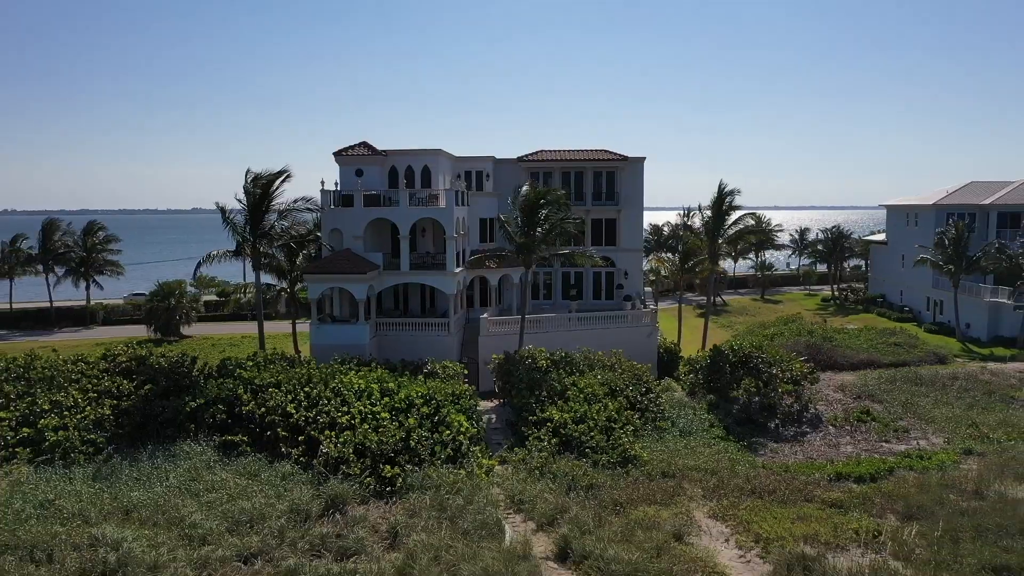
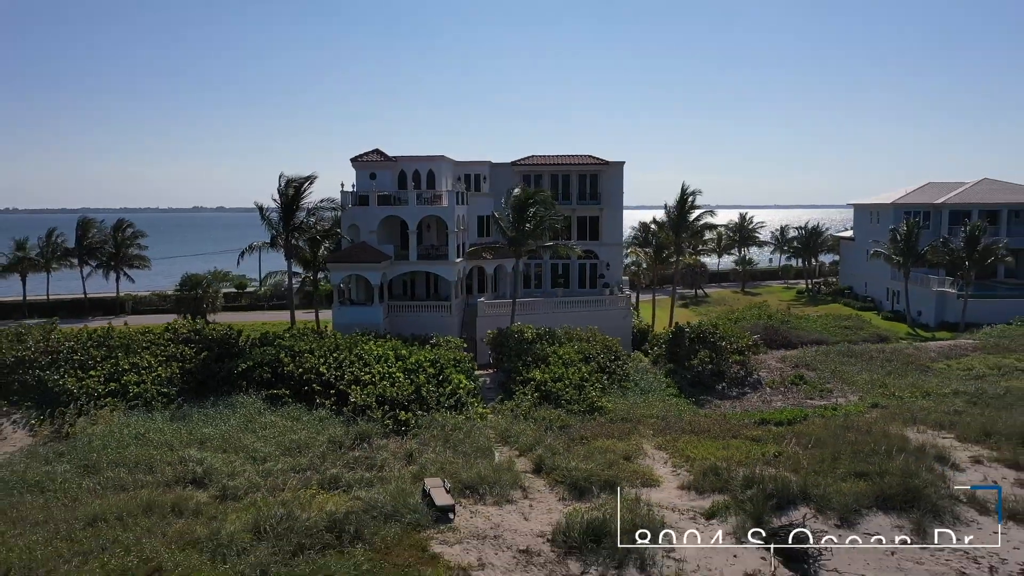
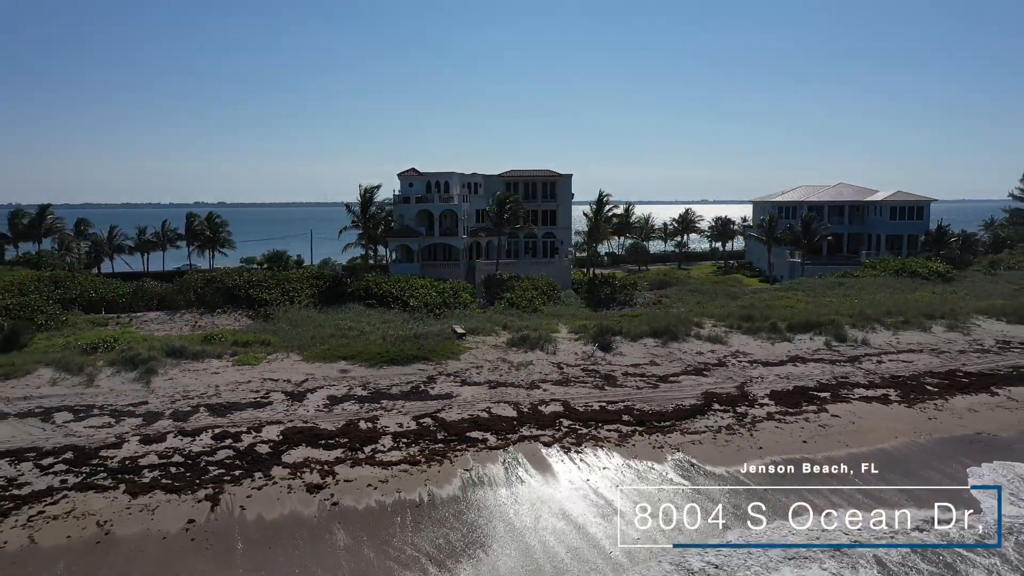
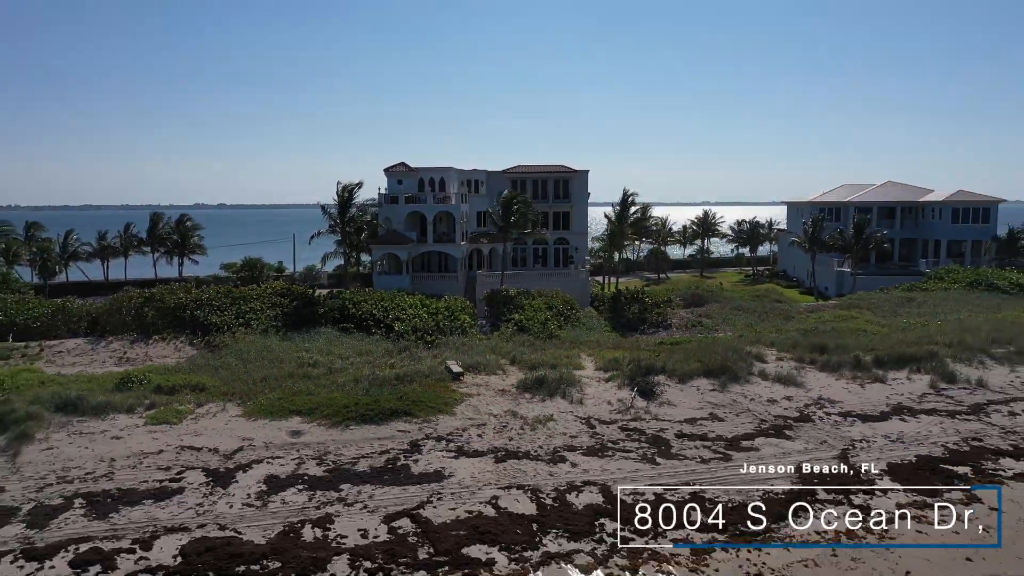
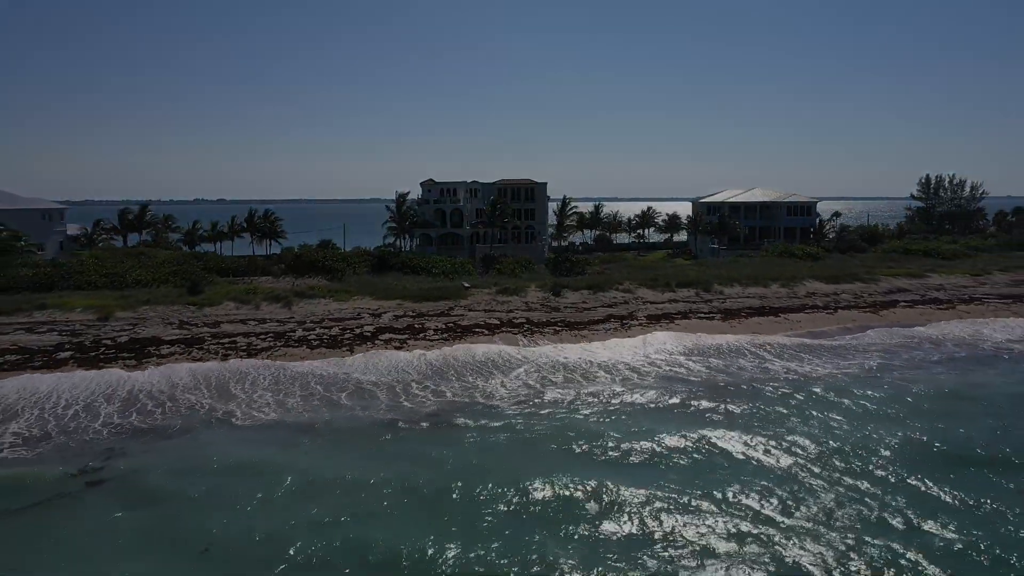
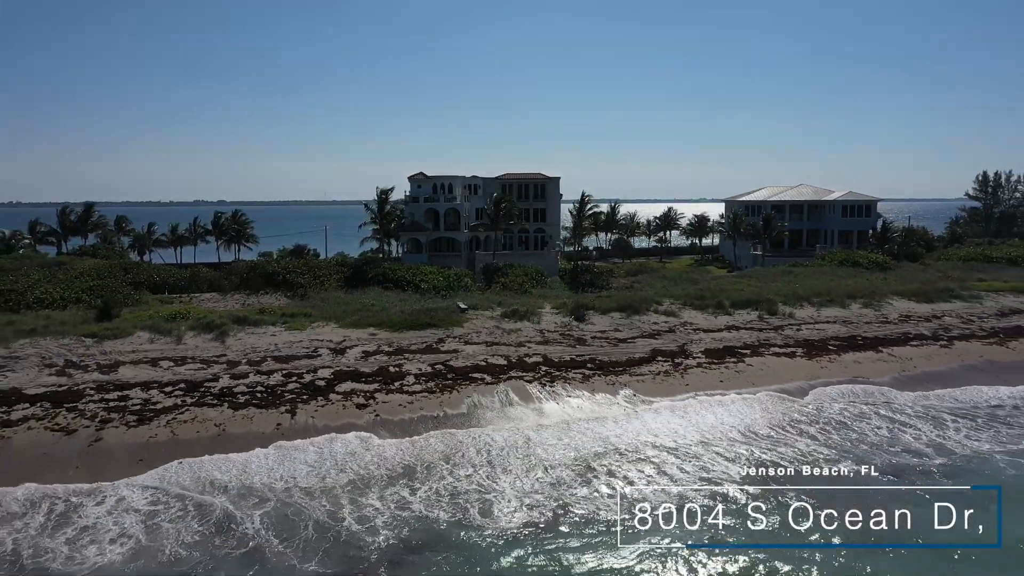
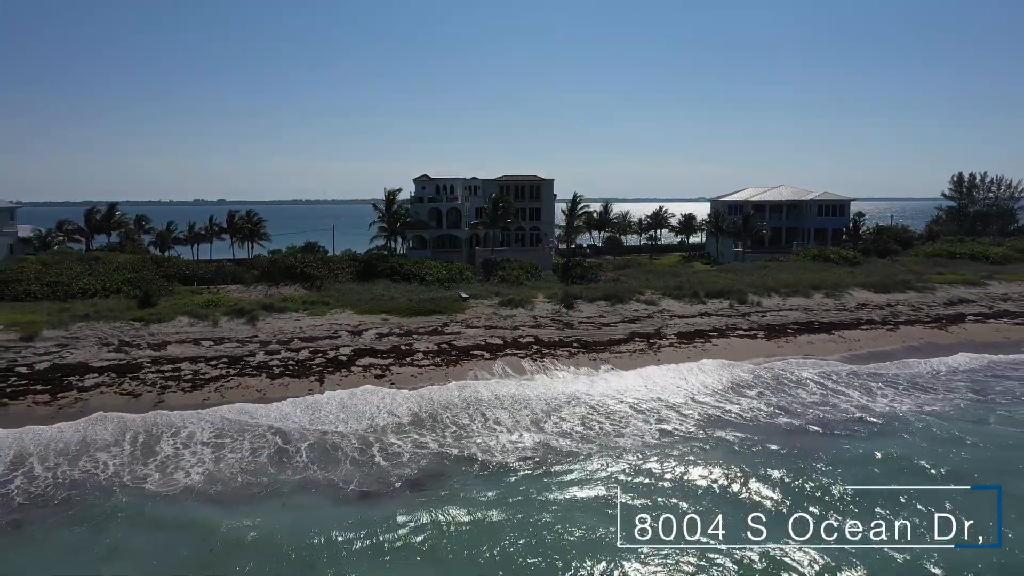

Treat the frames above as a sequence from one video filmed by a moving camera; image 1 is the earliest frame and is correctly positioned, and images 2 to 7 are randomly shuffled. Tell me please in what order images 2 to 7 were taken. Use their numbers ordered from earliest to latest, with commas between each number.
2, 4, 3, 6, 7, 5
